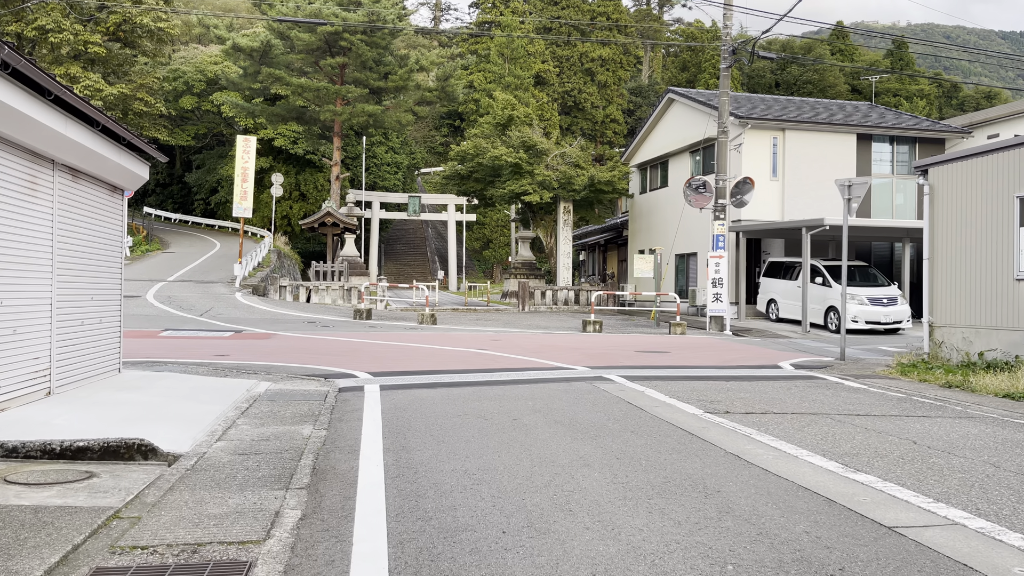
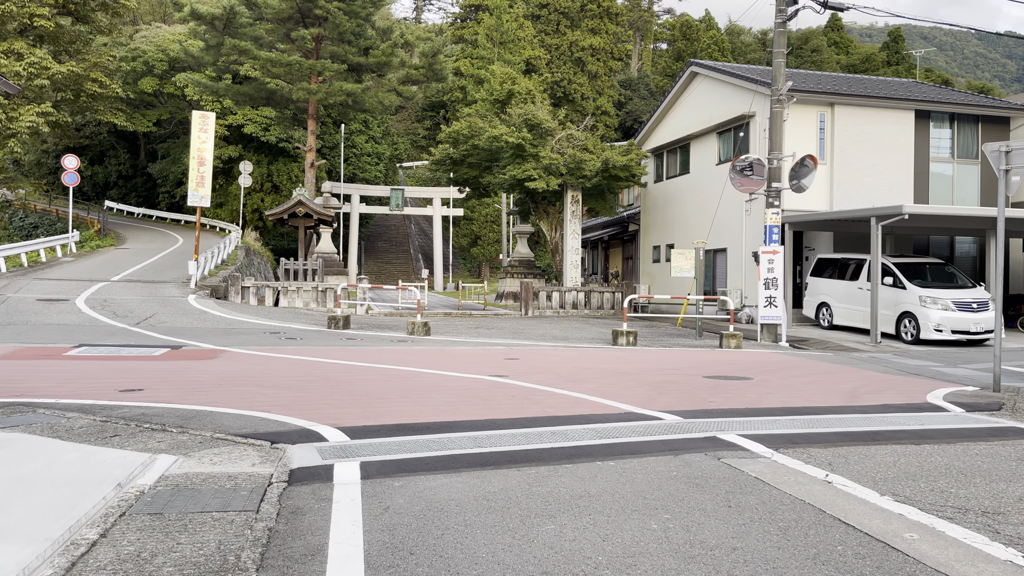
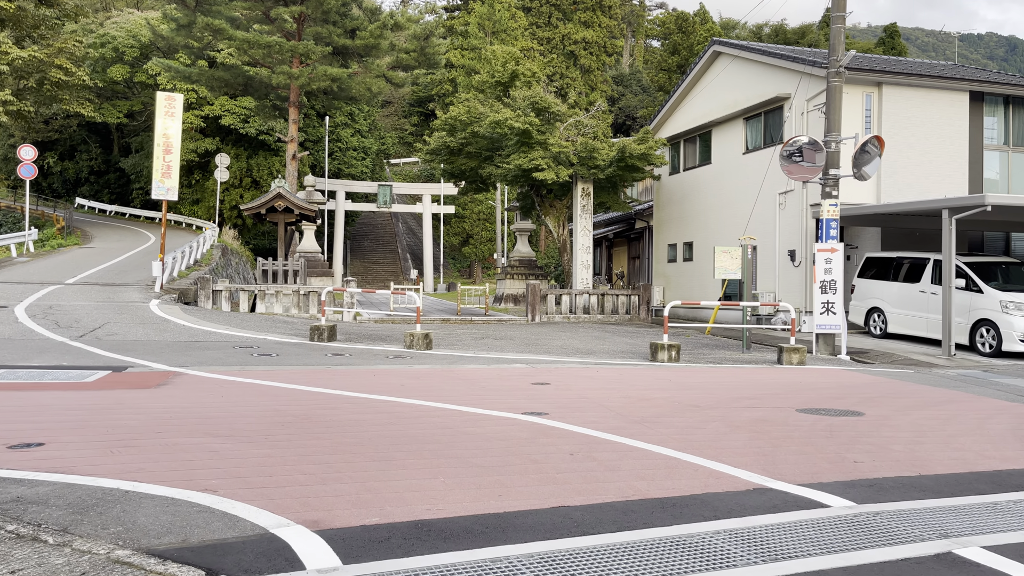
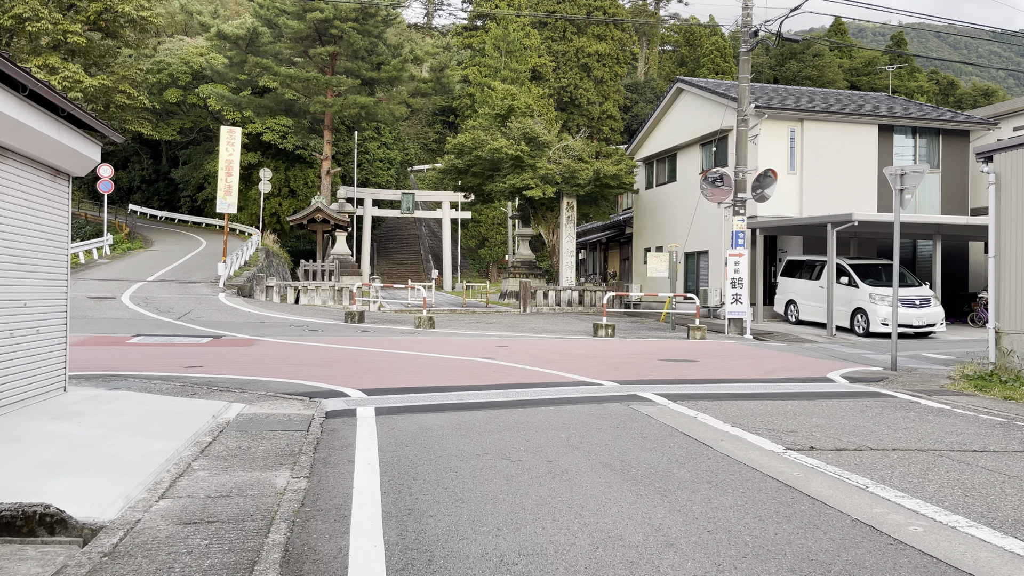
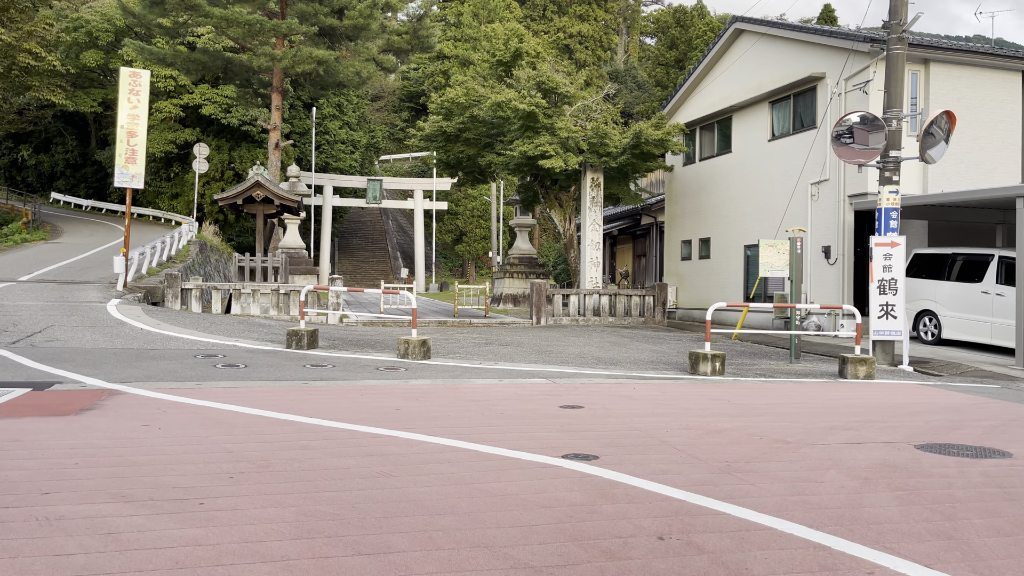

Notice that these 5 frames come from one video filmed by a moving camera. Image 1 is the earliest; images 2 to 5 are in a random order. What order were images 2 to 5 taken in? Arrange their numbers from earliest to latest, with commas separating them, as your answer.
4, 2, 3, 5
